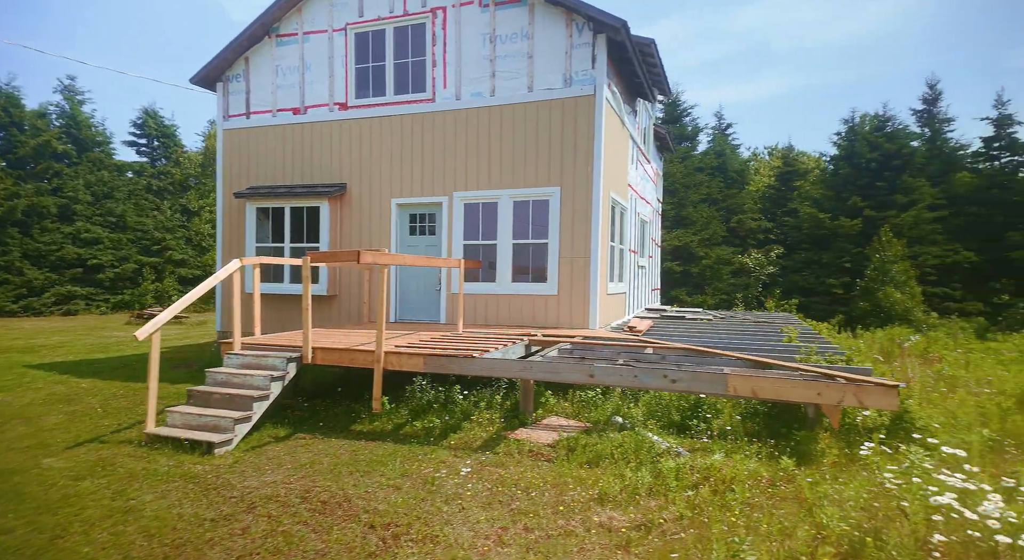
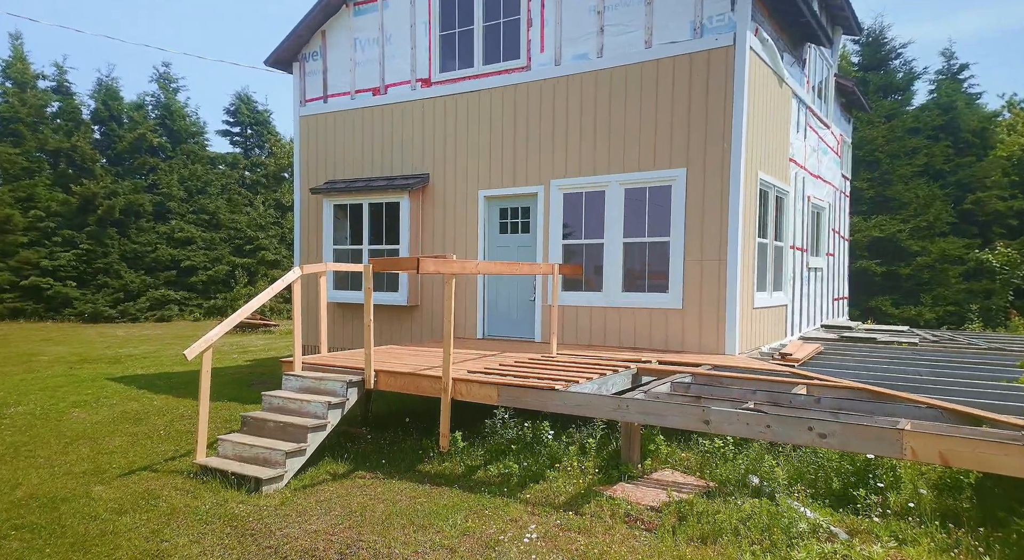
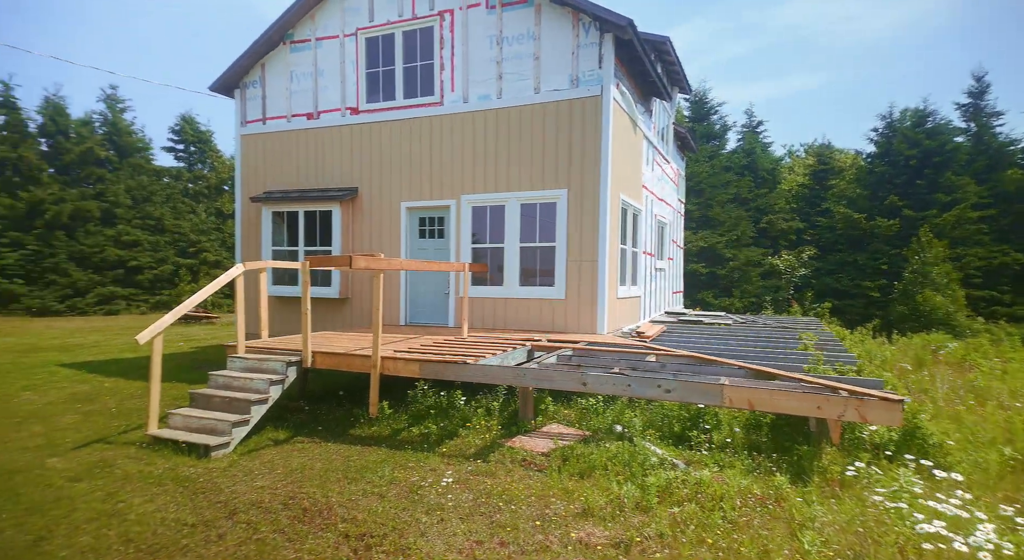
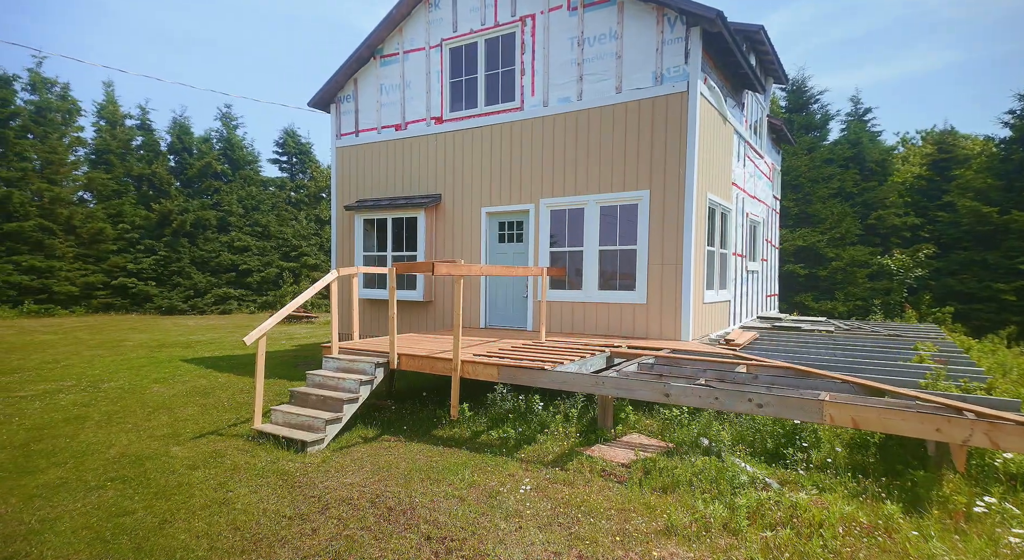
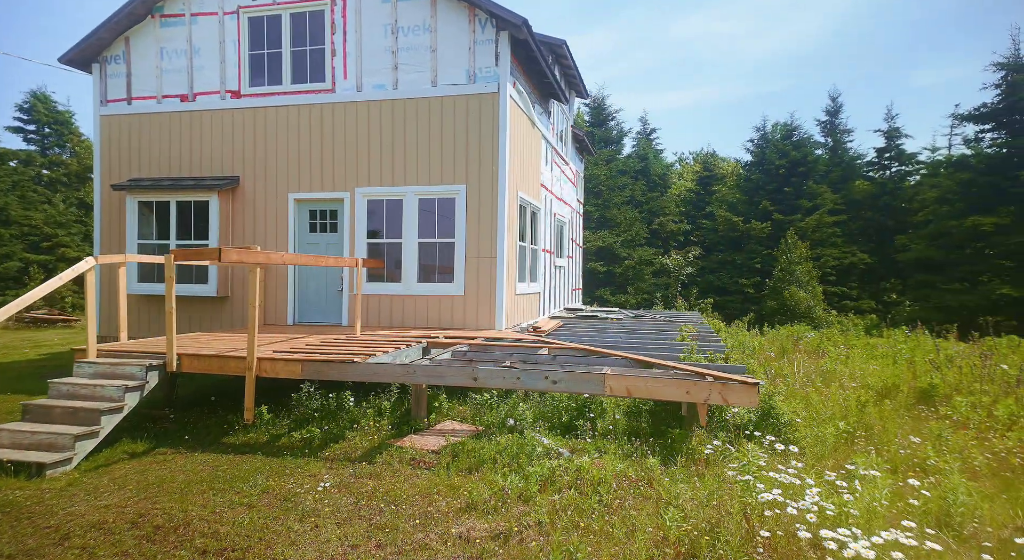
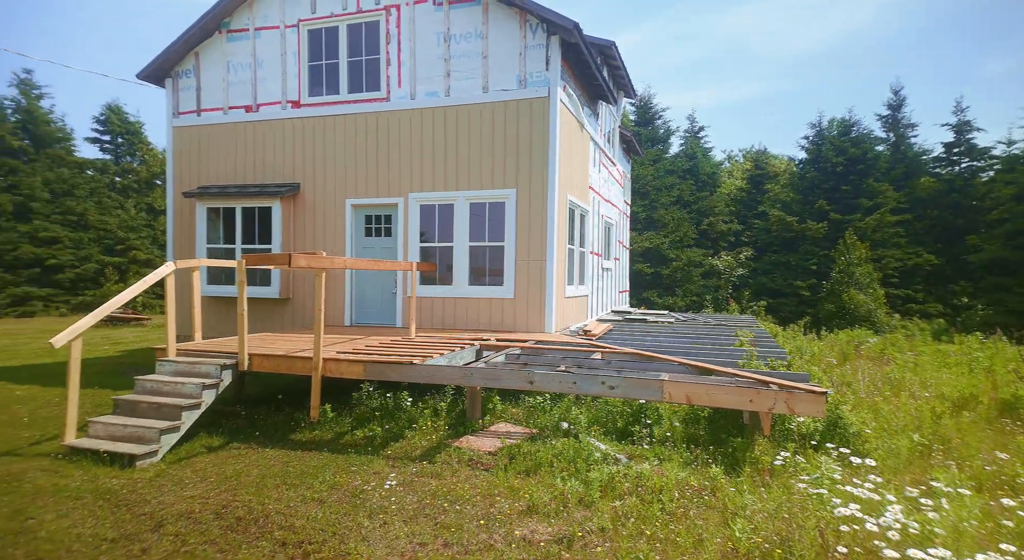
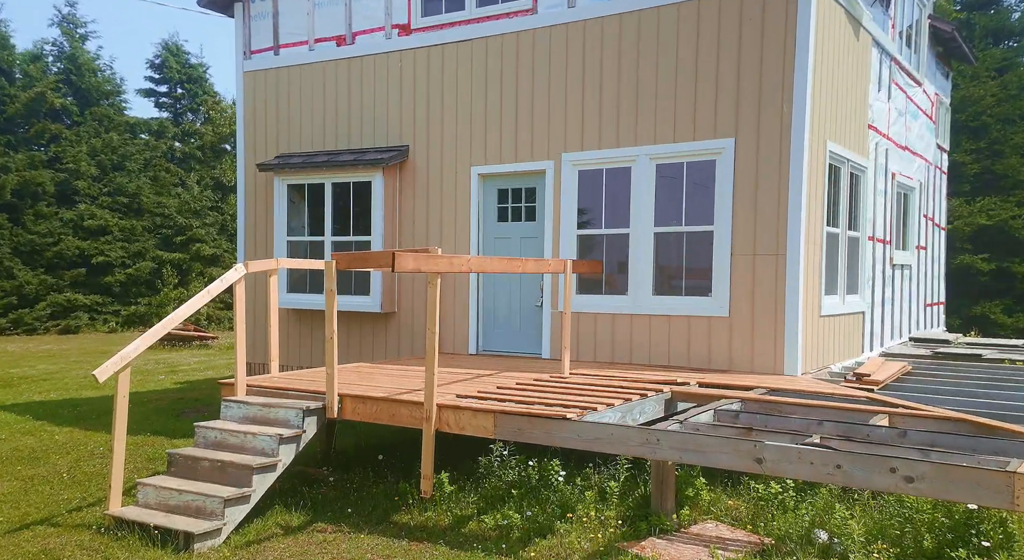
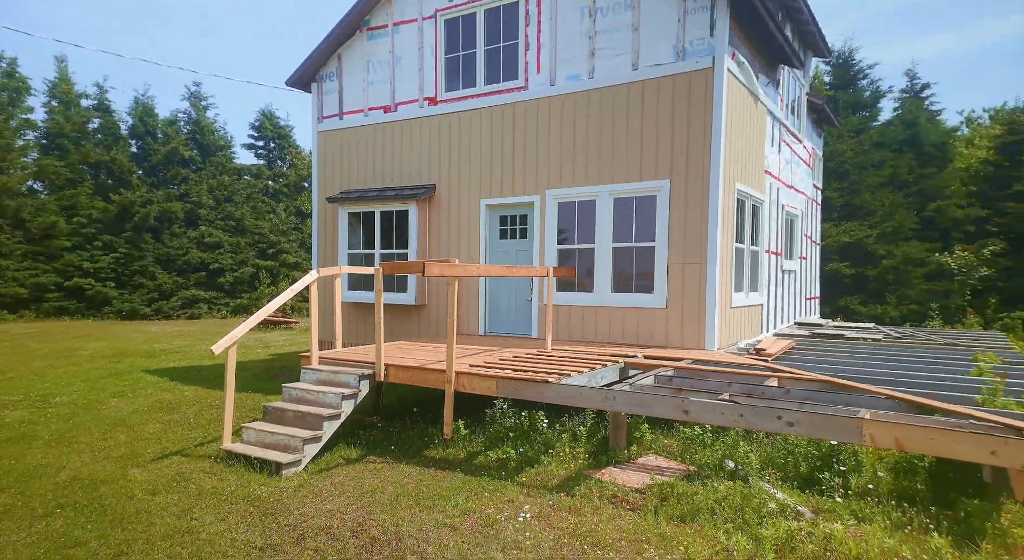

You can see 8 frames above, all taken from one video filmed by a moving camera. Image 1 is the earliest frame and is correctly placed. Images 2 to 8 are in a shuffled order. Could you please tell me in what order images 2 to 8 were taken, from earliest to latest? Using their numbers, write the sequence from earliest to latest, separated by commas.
5, 6, 3, 4, 2, 7, 8
